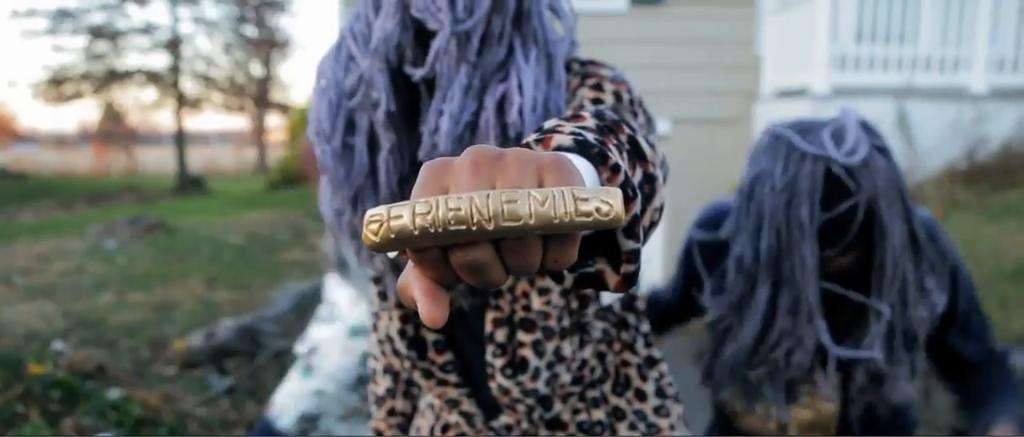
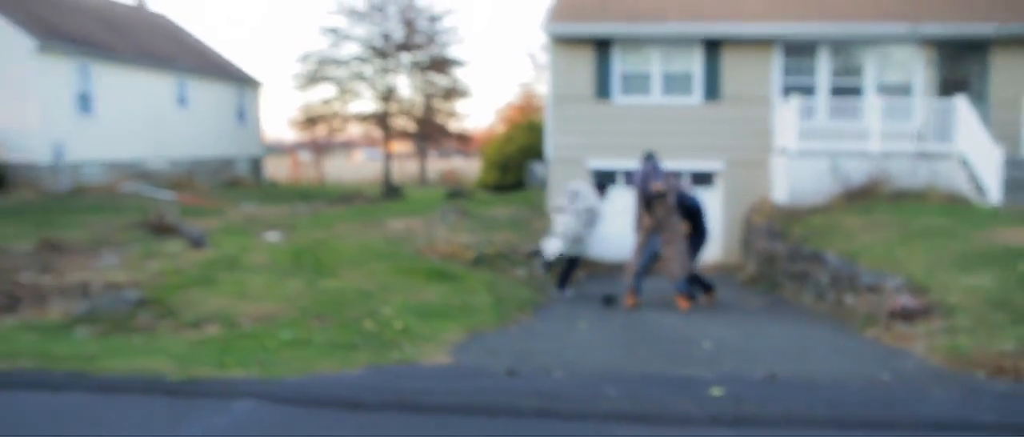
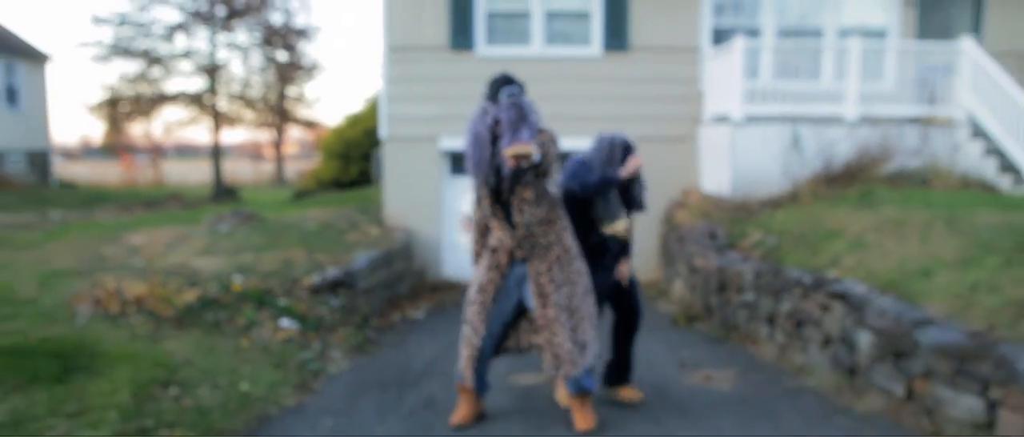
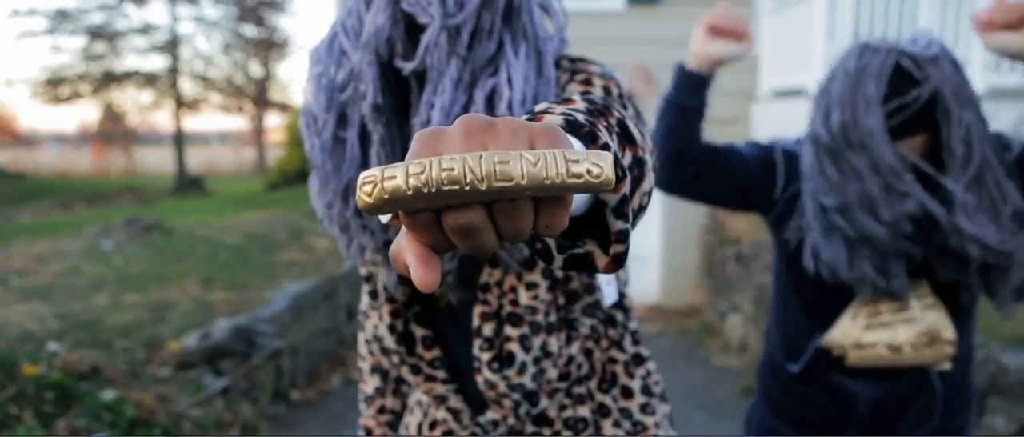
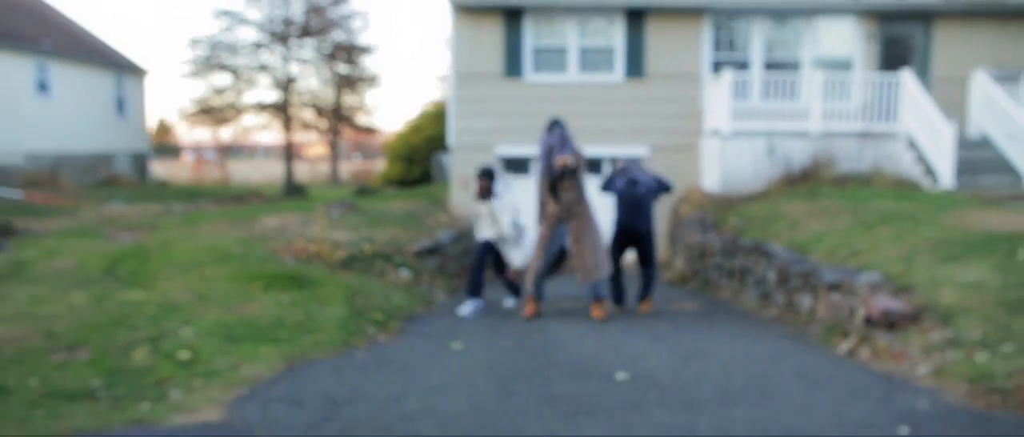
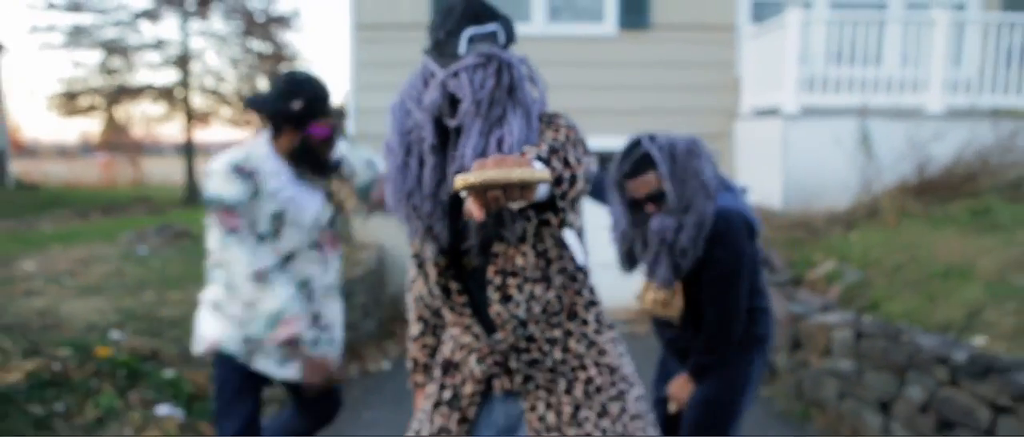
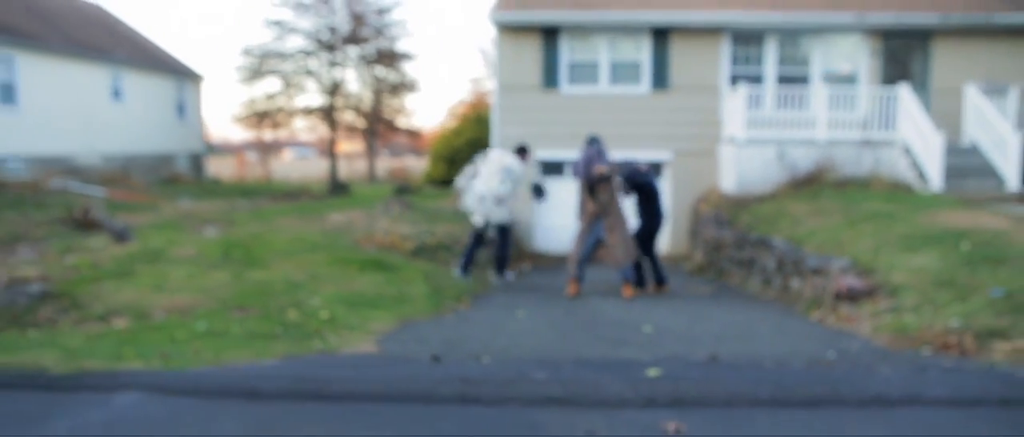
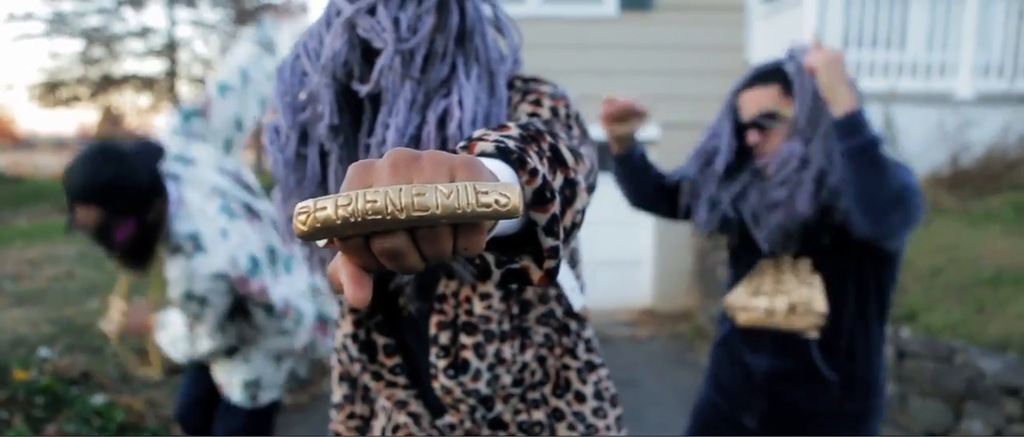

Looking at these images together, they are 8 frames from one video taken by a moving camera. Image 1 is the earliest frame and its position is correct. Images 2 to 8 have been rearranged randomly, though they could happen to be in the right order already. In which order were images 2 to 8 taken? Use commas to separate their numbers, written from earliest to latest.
4, 8, 6, 3, 5, 7, 2
